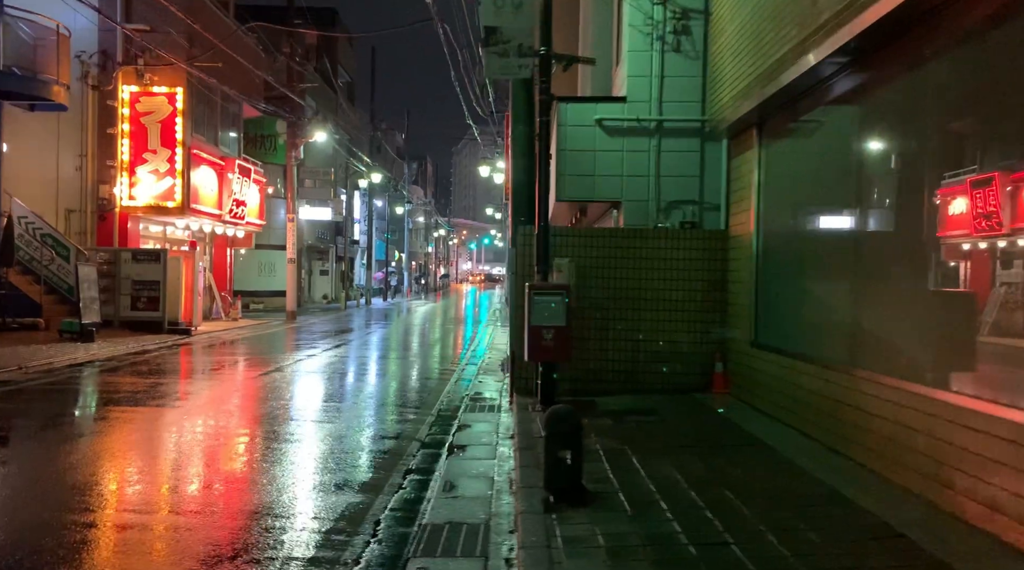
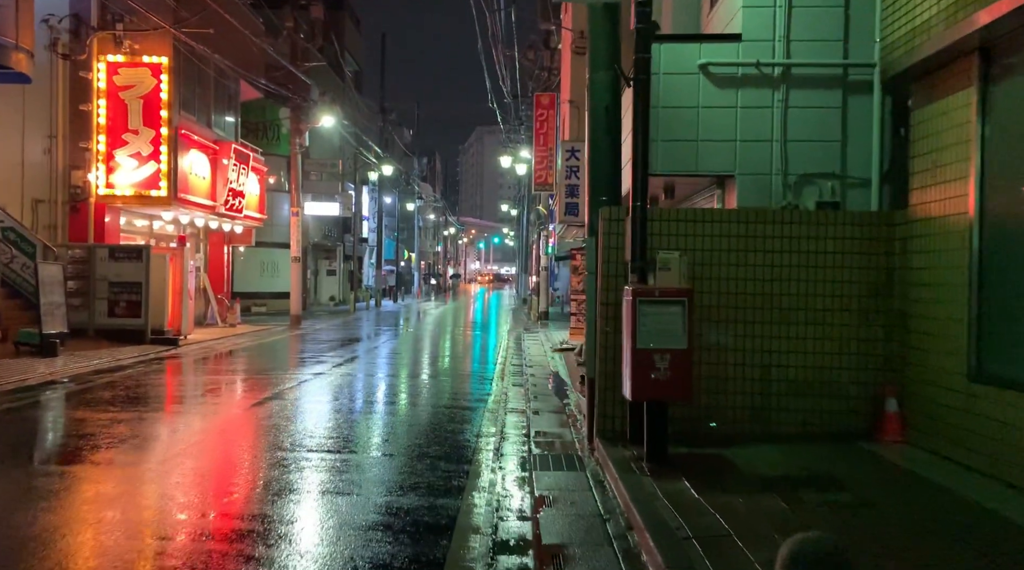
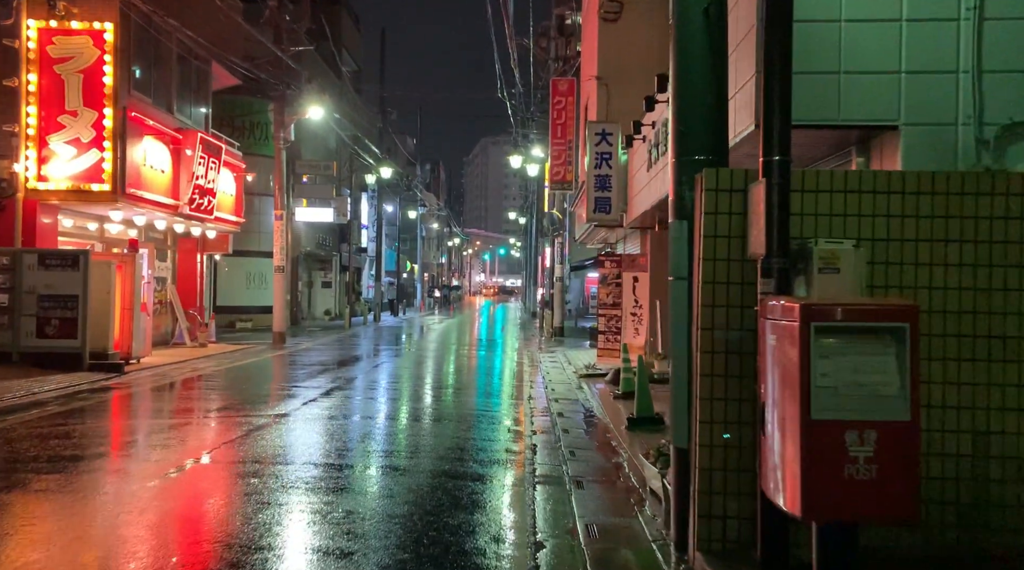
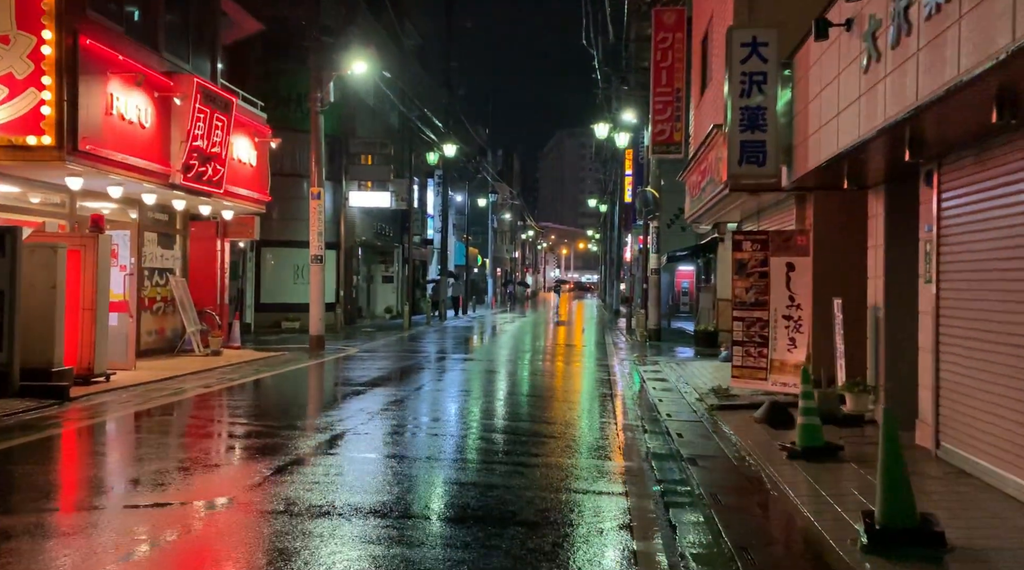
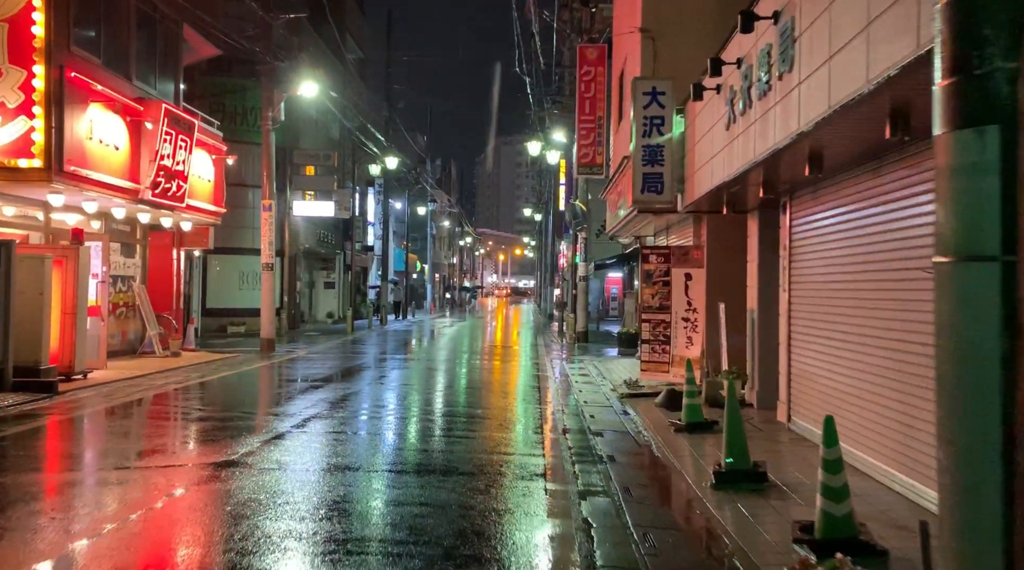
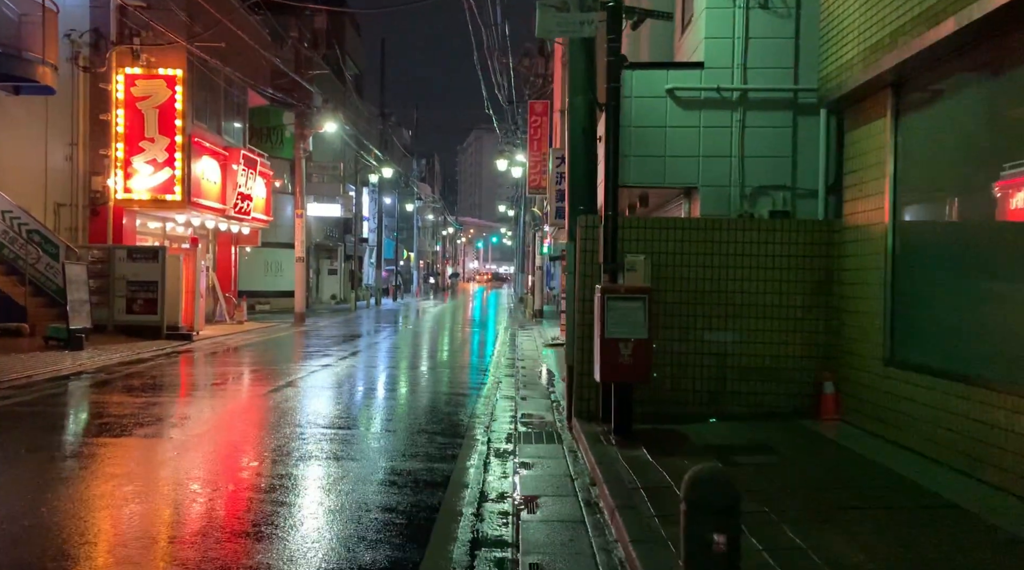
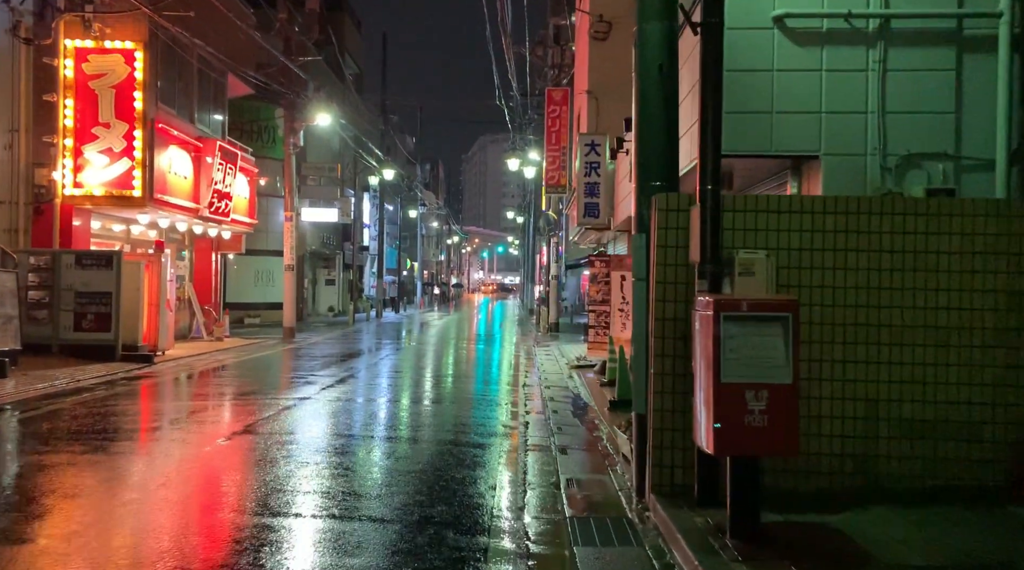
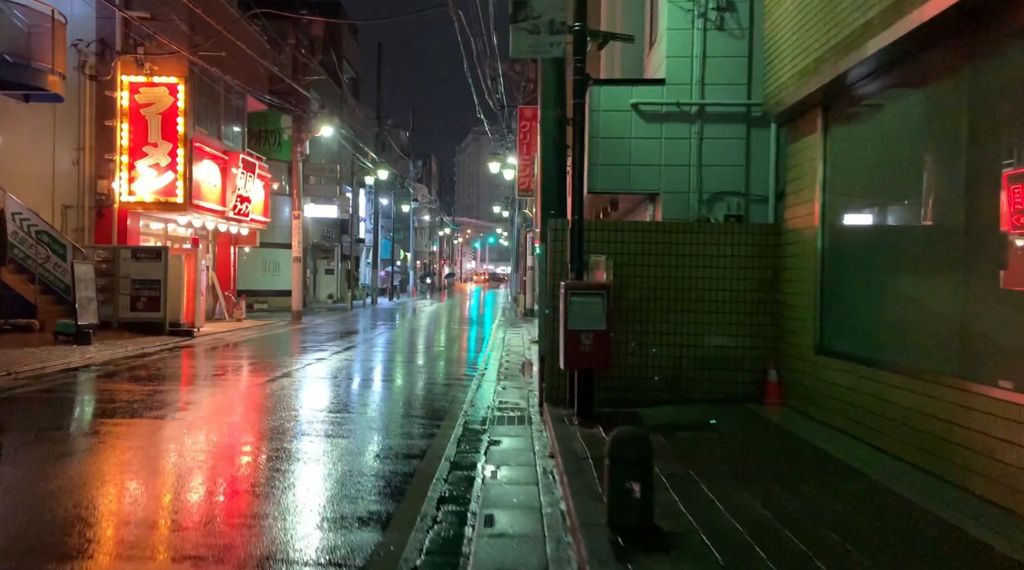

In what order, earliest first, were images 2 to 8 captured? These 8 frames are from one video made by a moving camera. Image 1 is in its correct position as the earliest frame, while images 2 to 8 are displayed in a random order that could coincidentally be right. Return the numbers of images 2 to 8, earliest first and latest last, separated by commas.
8, 6, 2, 7, 3, 5, 4
